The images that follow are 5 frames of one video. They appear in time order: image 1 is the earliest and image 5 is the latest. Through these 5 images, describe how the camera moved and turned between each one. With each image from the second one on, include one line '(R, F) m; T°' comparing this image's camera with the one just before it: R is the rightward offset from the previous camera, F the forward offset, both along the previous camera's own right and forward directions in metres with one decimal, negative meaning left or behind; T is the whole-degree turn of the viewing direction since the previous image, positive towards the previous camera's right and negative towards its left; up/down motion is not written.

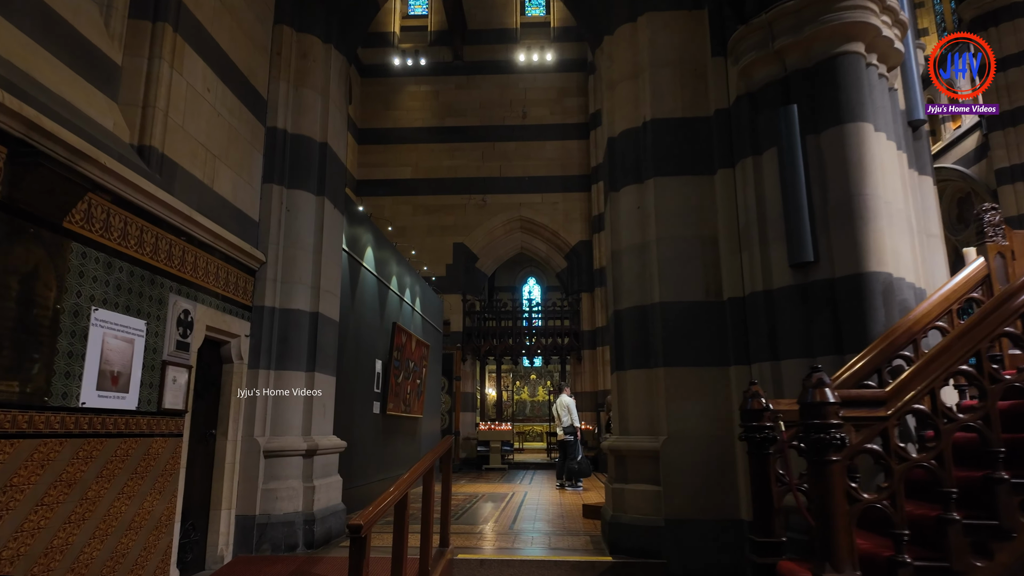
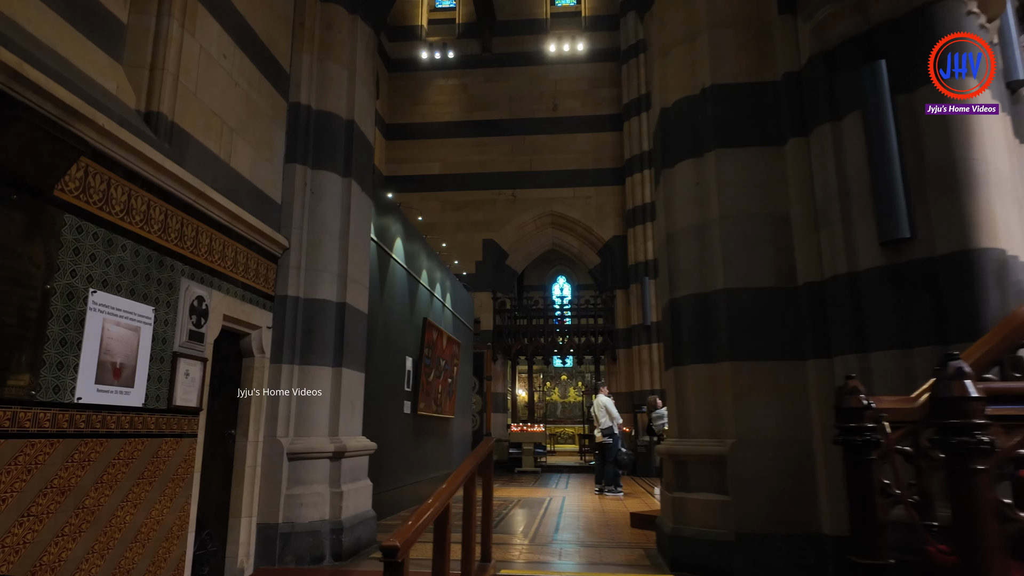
(-0.2, +0.5) m; -2°
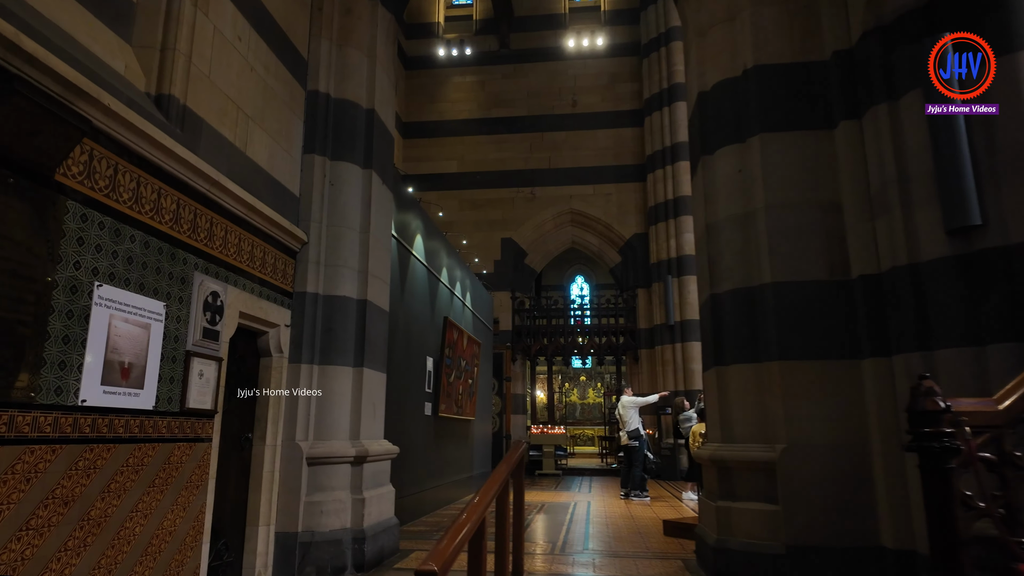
(-0.1, +0.3) m; -1°
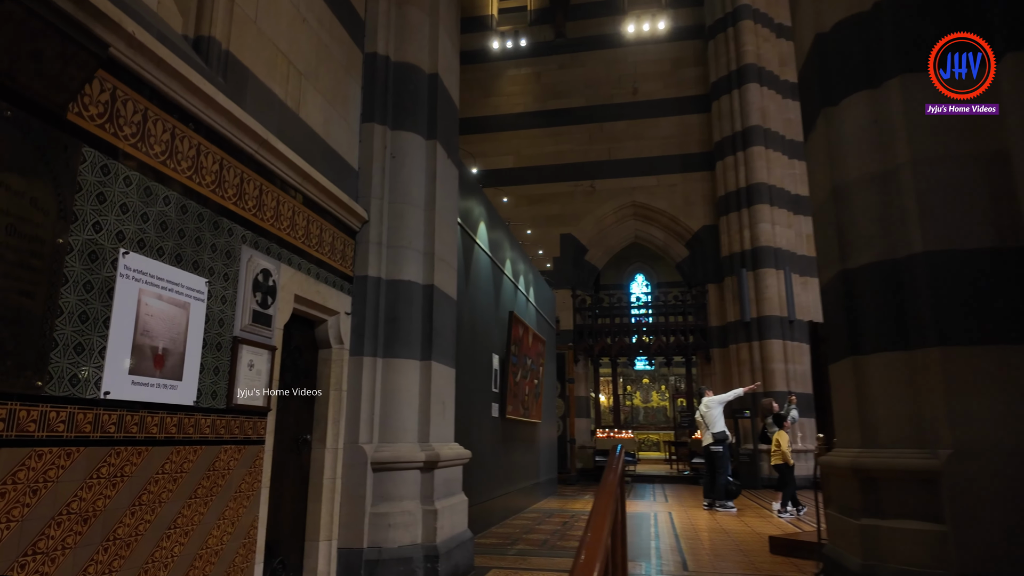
(-0.2, +0.7) m; -4°
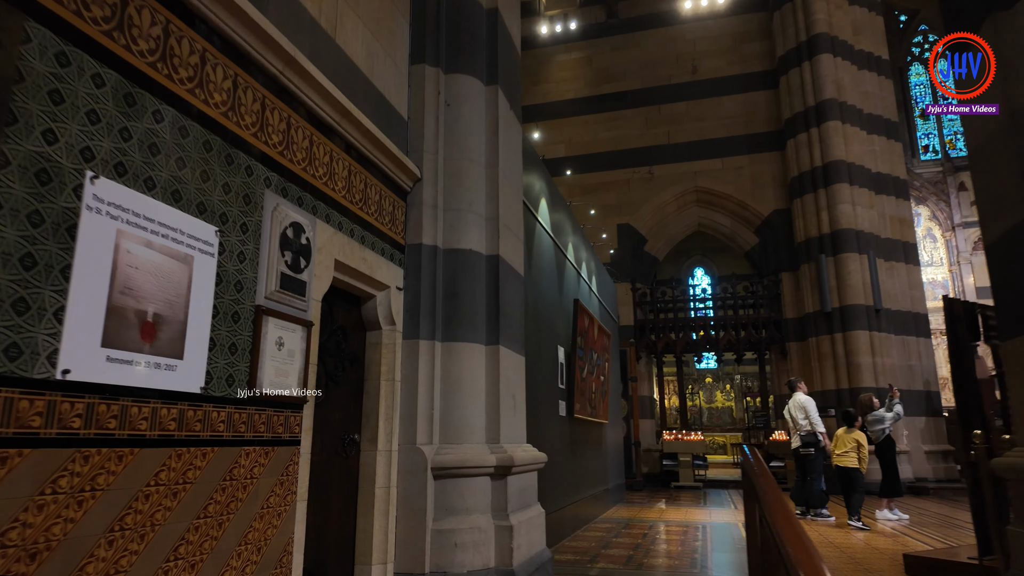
(-0.2, +0.8) m; -4°
